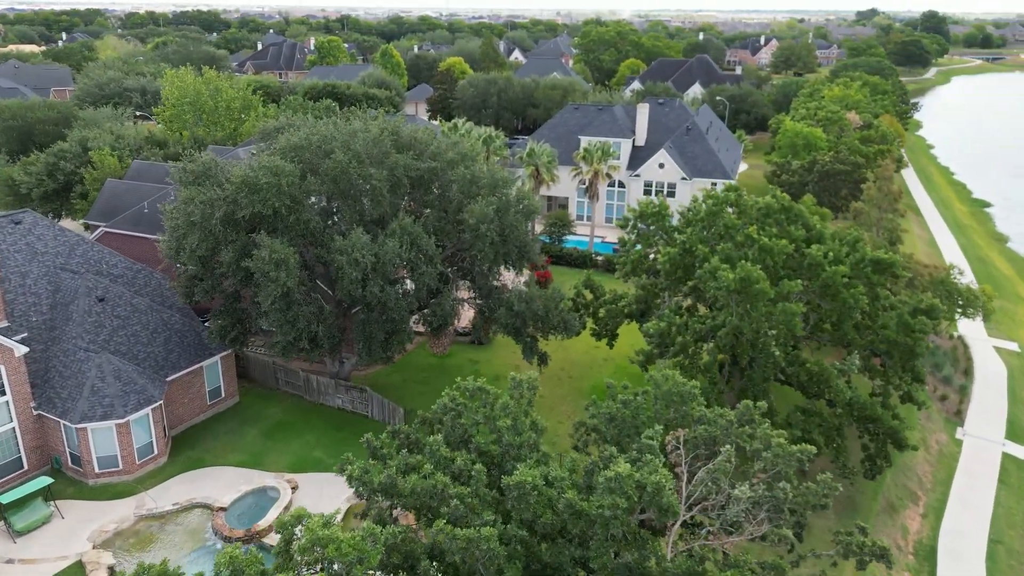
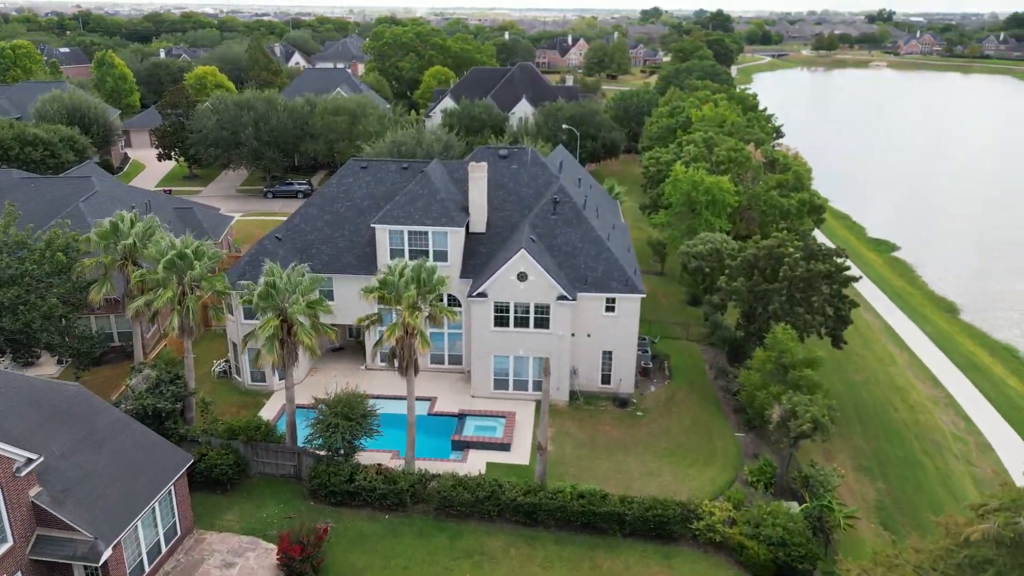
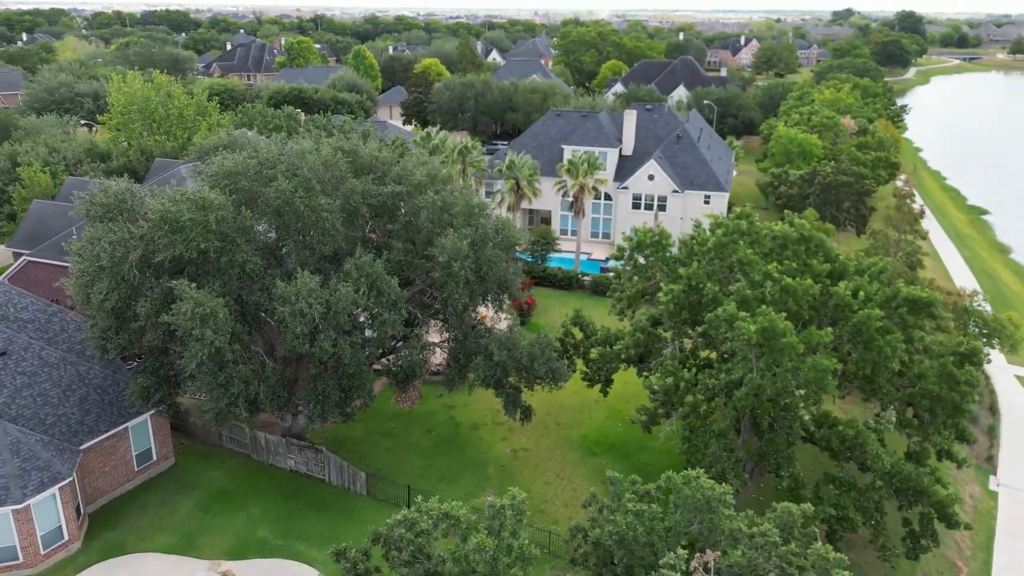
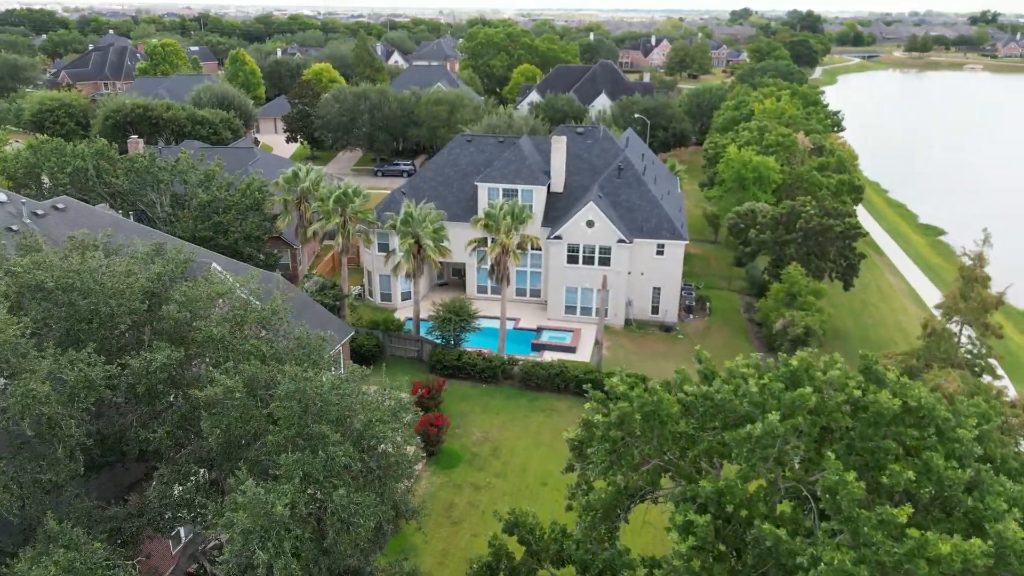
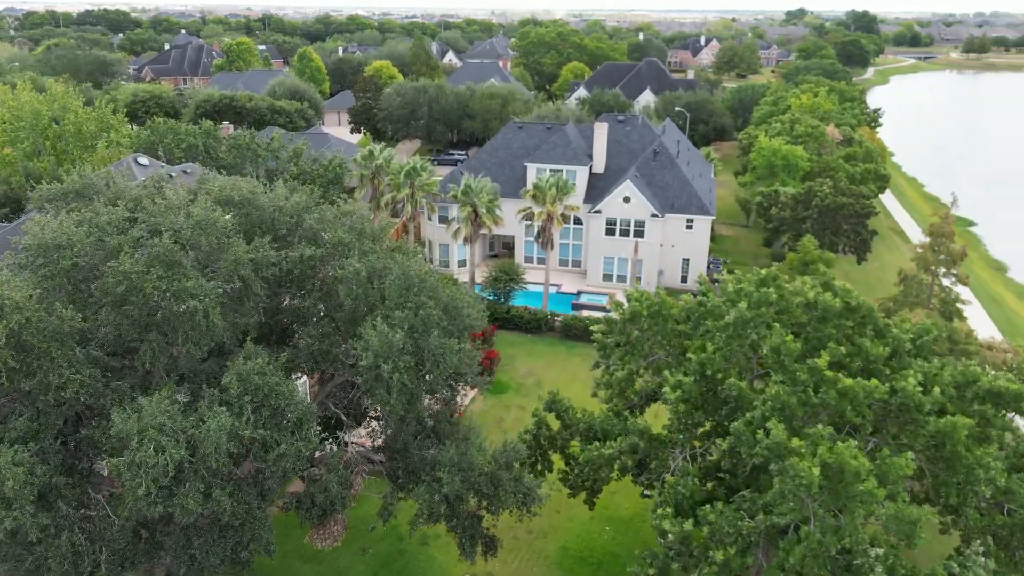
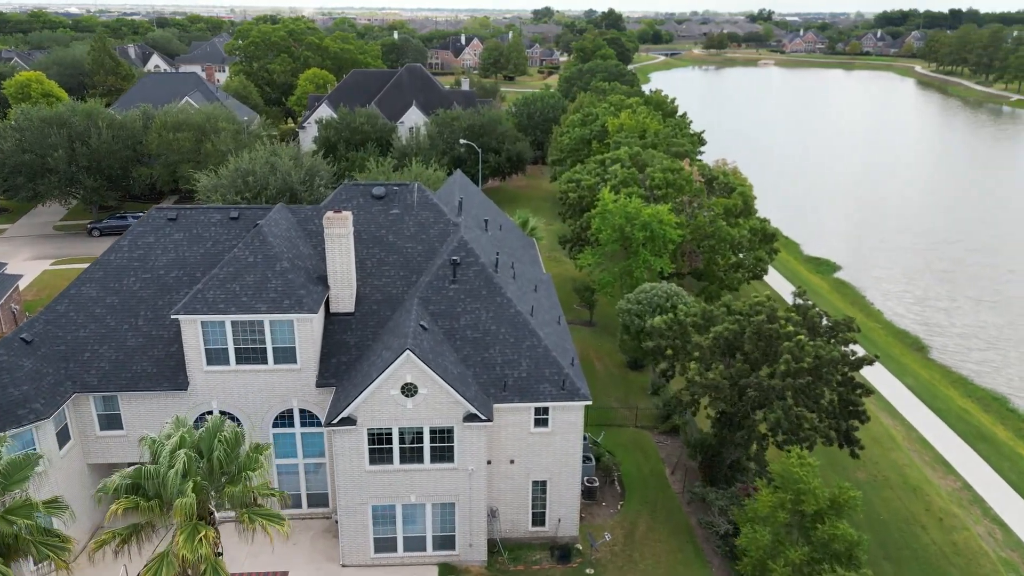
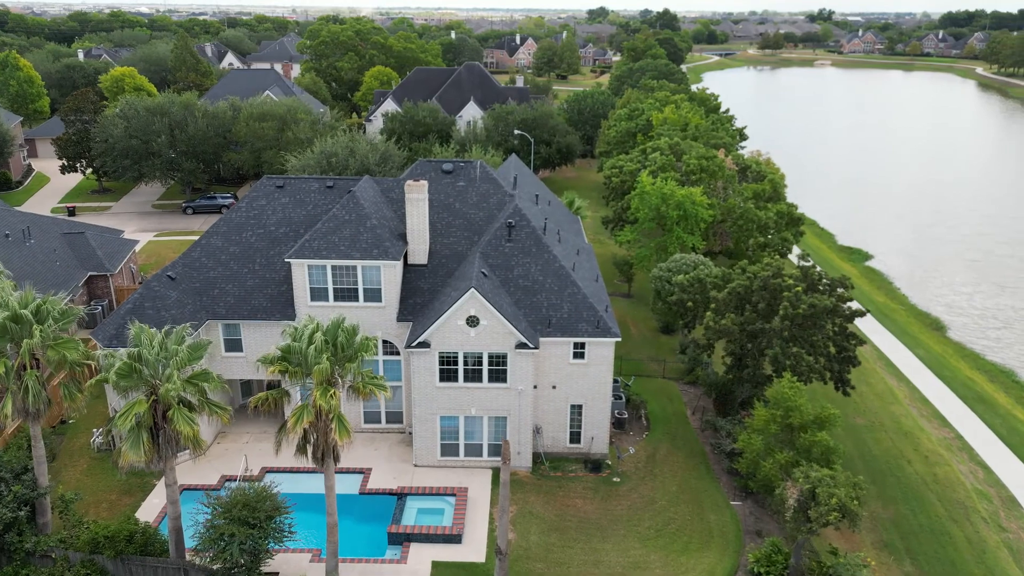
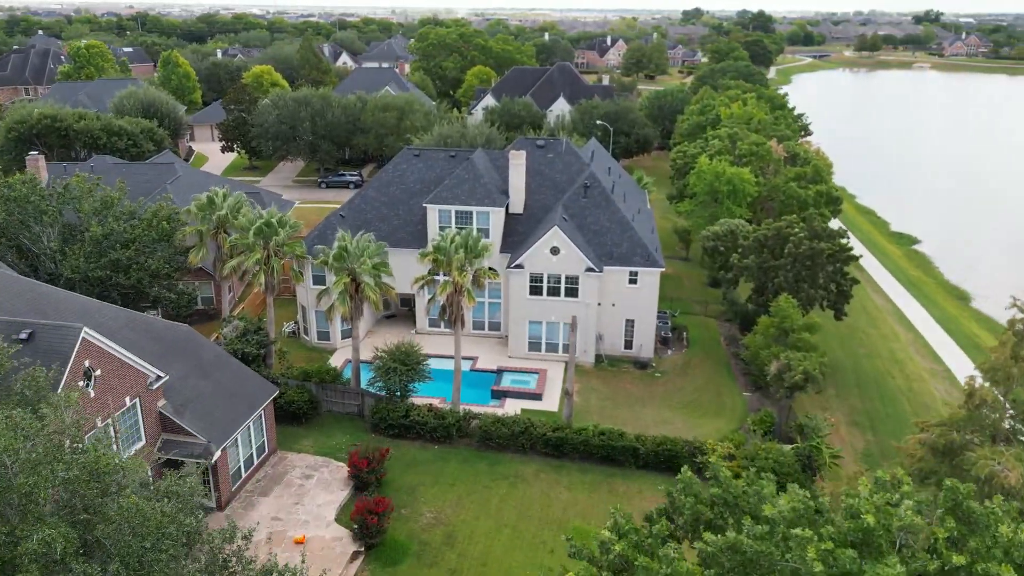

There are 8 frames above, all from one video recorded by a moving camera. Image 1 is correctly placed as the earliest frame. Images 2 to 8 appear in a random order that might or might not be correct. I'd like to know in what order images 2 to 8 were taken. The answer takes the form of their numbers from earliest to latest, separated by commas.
3, 5, 4, 8, 2, 7, 6
